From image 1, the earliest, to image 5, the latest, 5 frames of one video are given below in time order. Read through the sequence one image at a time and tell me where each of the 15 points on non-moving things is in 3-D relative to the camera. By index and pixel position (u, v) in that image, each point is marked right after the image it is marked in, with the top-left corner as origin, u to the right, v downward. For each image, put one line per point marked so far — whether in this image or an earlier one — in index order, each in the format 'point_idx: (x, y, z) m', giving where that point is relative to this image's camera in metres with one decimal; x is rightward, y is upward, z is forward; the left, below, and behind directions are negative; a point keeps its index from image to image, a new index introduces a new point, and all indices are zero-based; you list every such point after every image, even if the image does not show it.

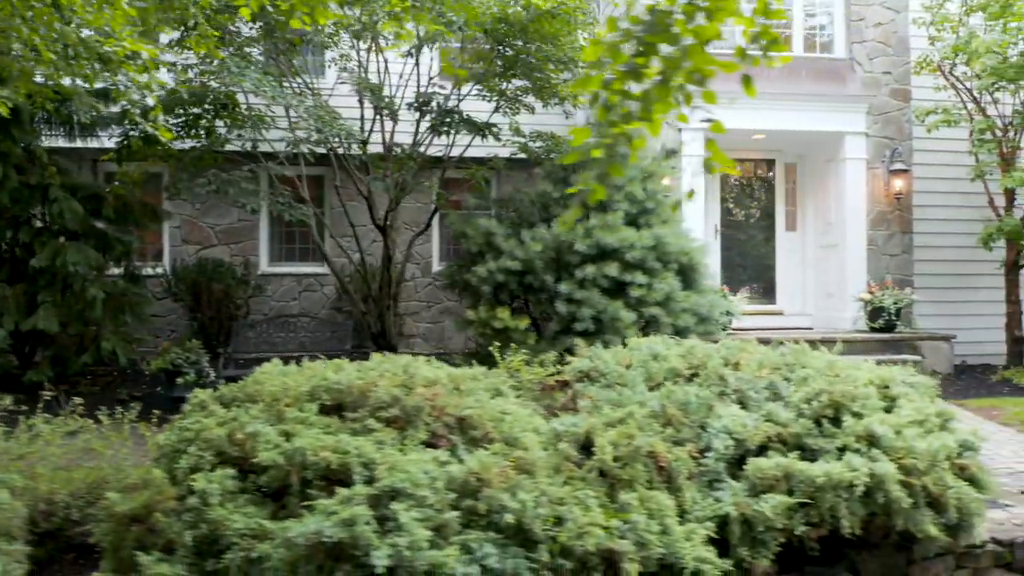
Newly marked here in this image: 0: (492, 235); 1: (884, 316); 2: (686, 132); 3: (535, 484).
0: (-0.2, +0.7, +6.8) m
1: (+5.9, -0.4, +8.7) m
2: (+2.8, +2.6, +9.0) m
3: (+0.1, -1.1, +3.1) m
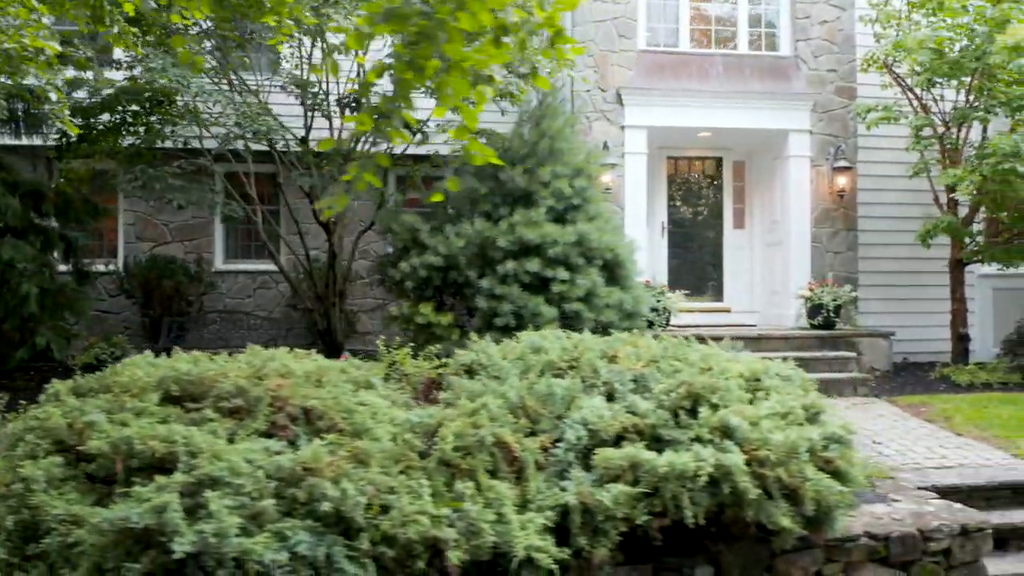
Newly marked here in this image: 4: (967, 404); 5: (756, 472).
0: (-1.2, +0.7, +6.8) m
1: (+4.9, -0.4, +8.7) m
2: (+1.9, +2.6, +9.0) m
3: (-0.8, -1.1, +3.1) m
4: (+5.9, -1.5, +7.1) m
5: (+1.6, -1.2, +3.6) m
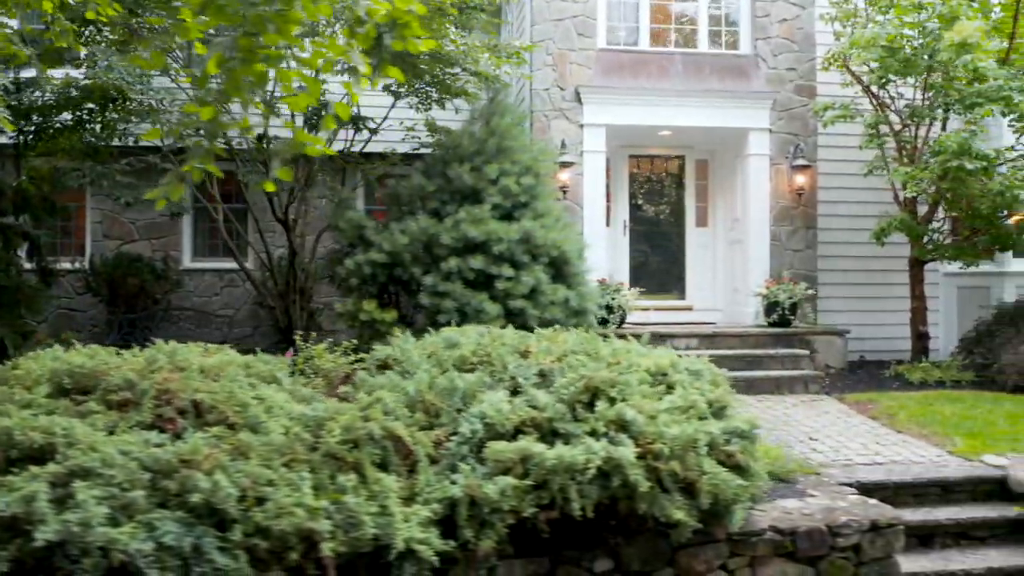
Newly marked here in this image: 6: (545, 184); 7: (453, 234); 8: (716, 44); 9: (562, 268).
0: (-1.9, +0.8, +6.8) m
1: (+4.2, -0.4, +8.7) m
2: (+1.2, +2.6, +9.0) m
3: (-1.5, -1.0, +3.1) m
4: (+5.2, -1.5, +7.1) m
5: (+0.9, -1.2, +3.6) m
6: (+0.4, +1.4, +7.2) m
7: (-0.7, +0.7, +6.6) m
8: (+3.5, +4.2, +9.5) m
9: (+0.7, +0.3, +7.0) m
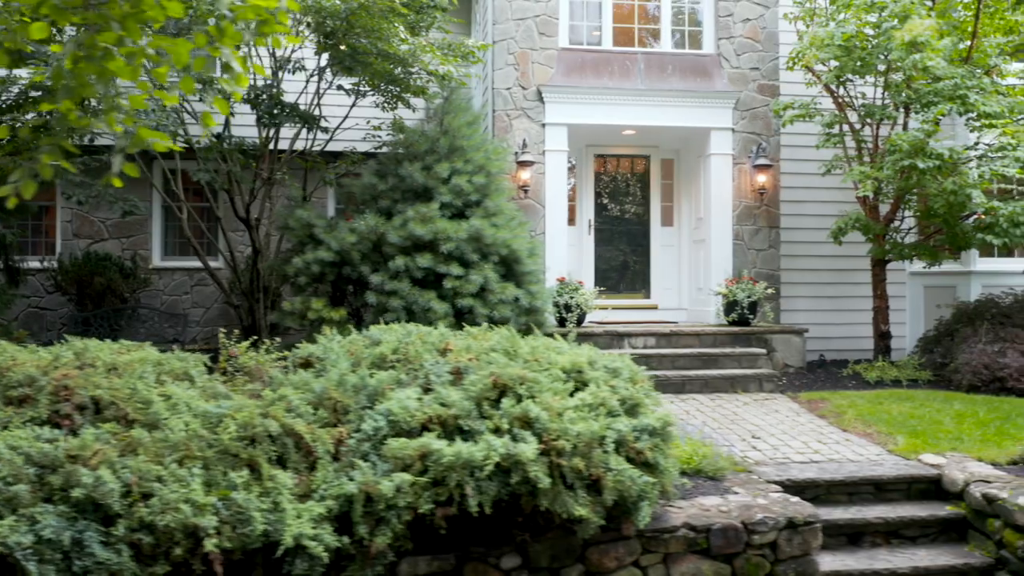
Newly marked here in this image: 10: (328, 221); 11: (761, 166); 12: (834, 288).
0: (-2.5, +0.8, +6.9) m
1: (+3.6, -0.3, +8.7) m
2: (+0.6, +2.7, +9.1) m
3: (-2.2, -1.0, +3.1) m
4: (+4.6, -1.5, +7.2) m
5: (+0.3, -1.2, +3.6) m
6: (-0.2, +1.4, +7.2) m
7: (-1.4, +0.7, +6.7) m
8: (+2.9, +4.2, +9.5) m
9: (0.0, +0.3, +7.1) m
10: (-2.3, +0.9, +6.9) m
11: (+4.2, +2.0, +9.1) m
12: (+5.8, 0.0, +9.9) m
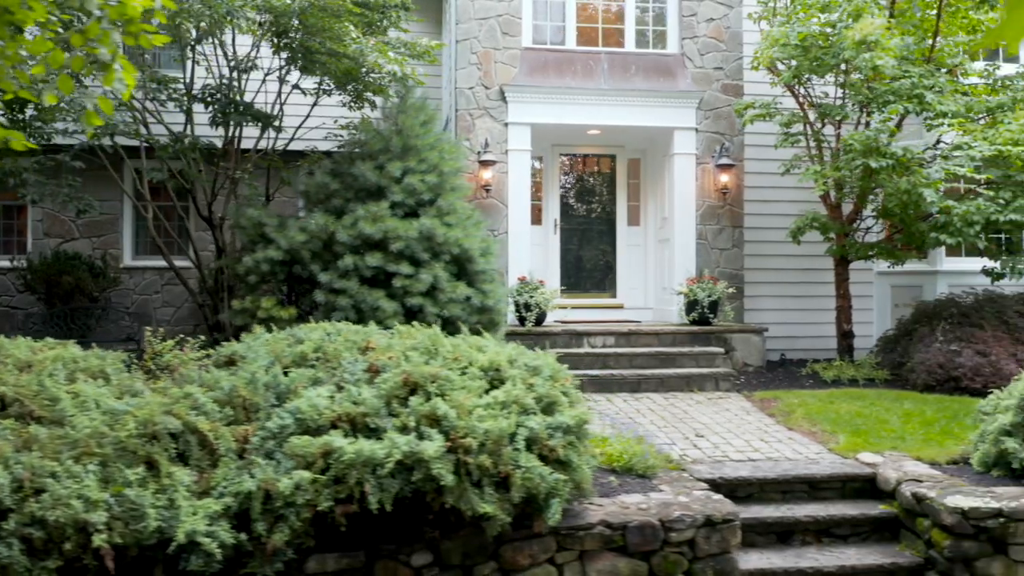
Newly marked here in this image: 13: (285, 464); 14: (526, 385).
0: (-3.1, +0.8, +6.9) m
1: (+3.0, -0.3, +8.7) m
2: (0.0, +2.7, +9.1) m
3: (-2.8, -1.0, +3.1) m
4: (+4.0, -1.5, +7.2) m
5: (-0.4, -1.1, +3.6) m
6: (-0.8, +1.4, +7.3) m
7: (-2.0, +0.7, +6.7) m
8: (+2.3, +4.3, +9.5) m
9: (-0.6, +0.3, +7.1) m
10: (-3.0, +0.9, +6.9) m
11: (+3.6, +2.0, +9.1) m
12: (+5.2, 0.0, +9.9) m
13: (-1.5, -1.1, +3.5) m
14: (+0.1, -0.7, +4.1) m
